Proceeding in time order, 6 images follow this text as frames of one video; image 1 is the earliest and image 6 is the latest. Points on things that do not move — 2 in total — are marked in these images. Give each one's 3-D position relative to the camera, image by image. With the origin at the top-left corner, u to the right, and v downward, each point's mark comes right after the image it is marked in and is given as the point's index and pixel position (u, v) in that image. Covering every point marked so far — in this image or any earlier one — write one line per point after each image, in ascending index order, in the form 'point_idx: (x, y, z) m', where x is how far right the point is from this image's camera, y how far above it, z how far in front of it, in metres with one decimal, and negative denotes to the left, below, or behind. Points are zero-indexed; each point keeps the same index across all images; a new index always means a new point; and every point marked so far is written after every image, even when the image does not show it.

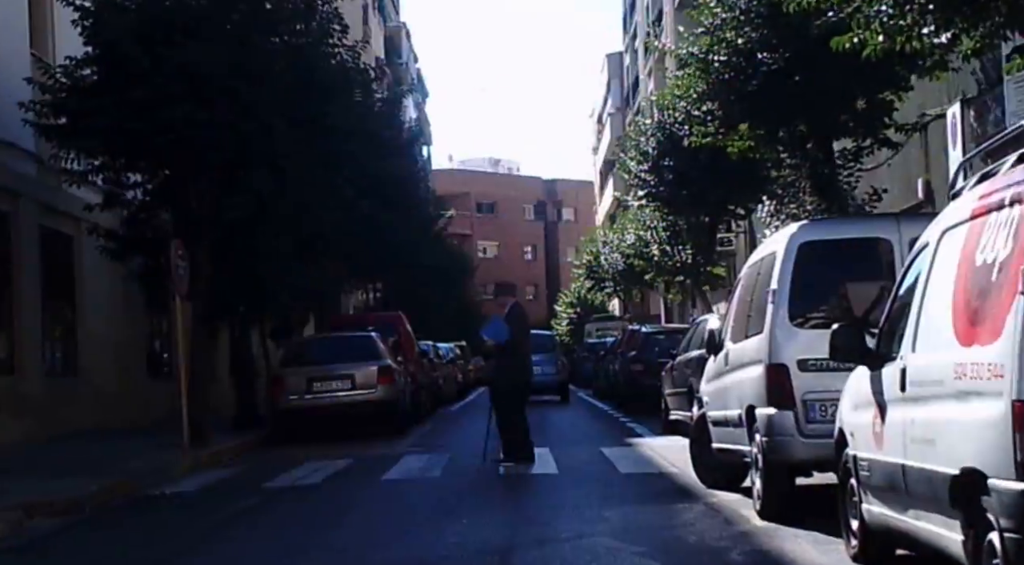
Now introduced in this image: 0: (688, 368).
0: (+2.3, -1.1, +18.3) m
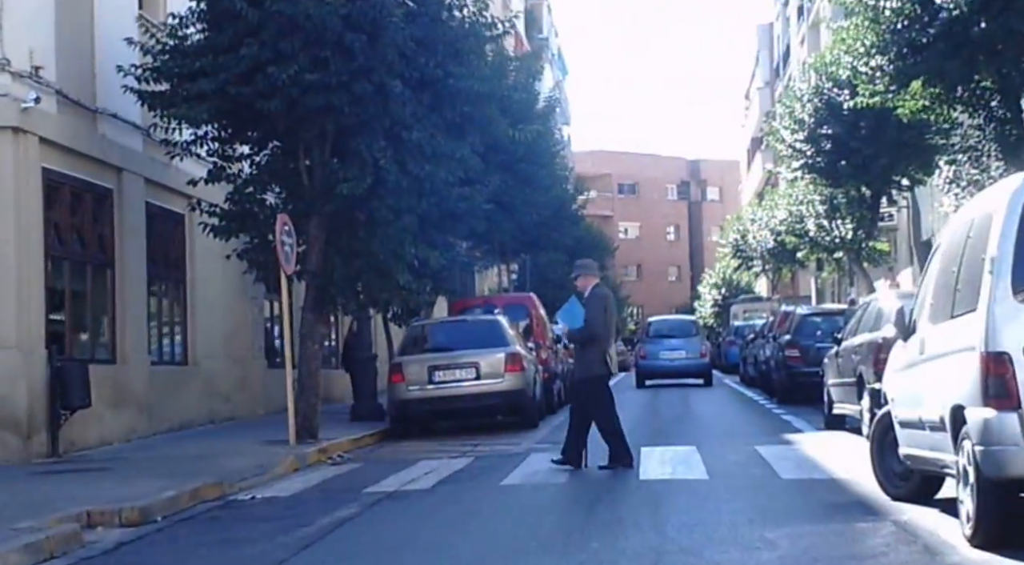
0: (+3.9, -0.8, +16.1) m
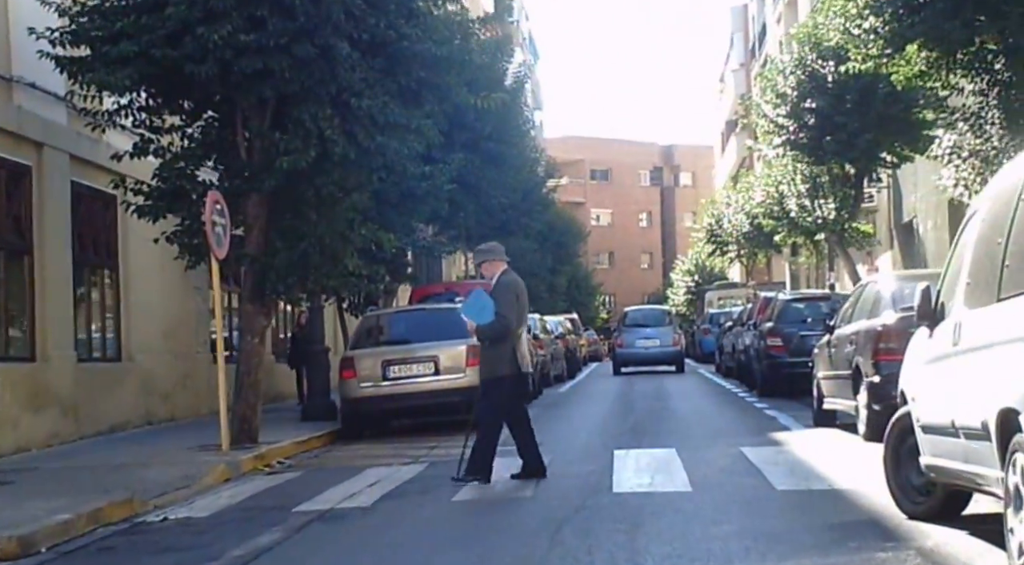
0: (+3.5, -0.6, +14.5) m
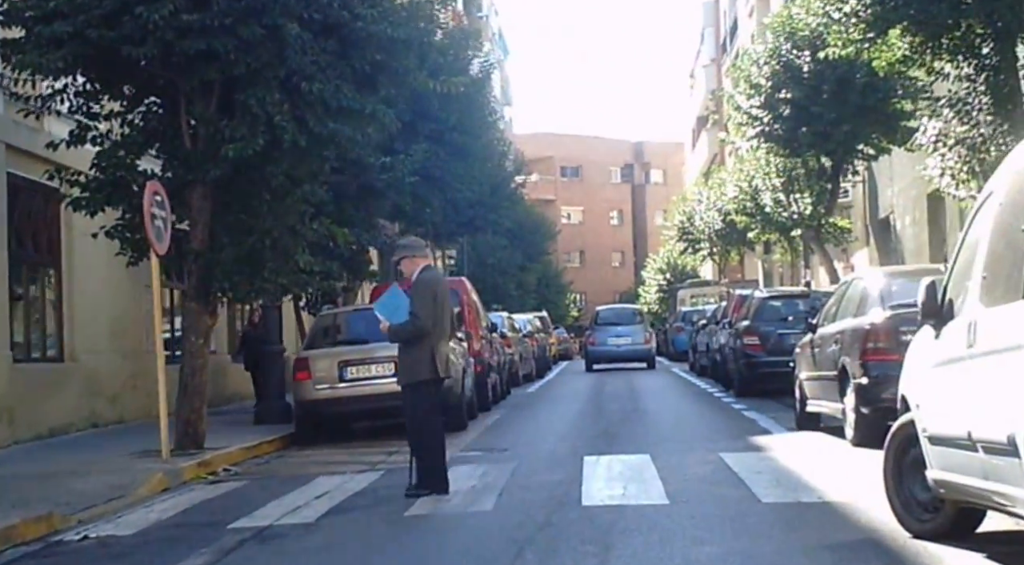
0: (+3.1, -0.6, +13.6) m
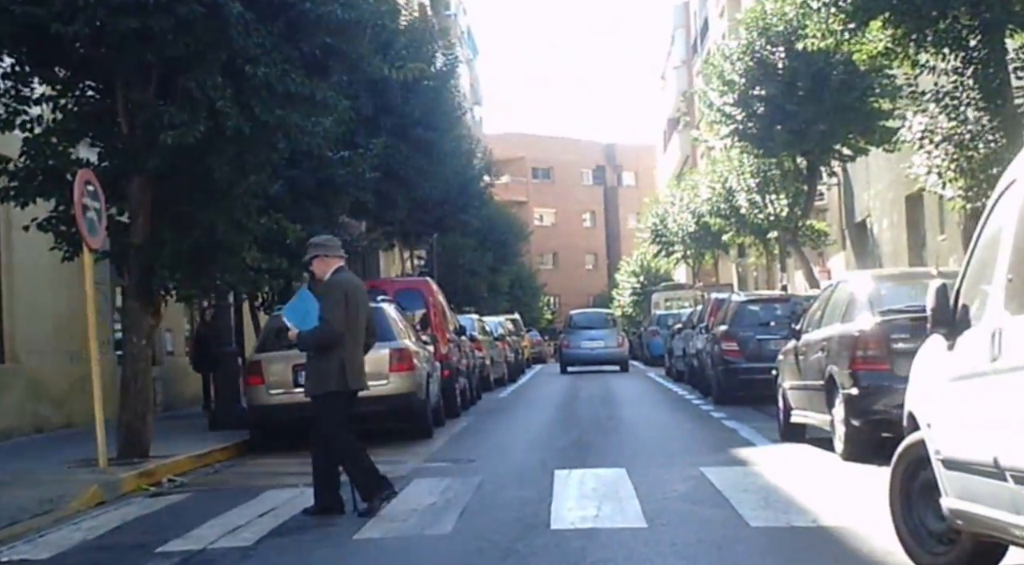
0: (+2.8, -0.6, +12.8) m
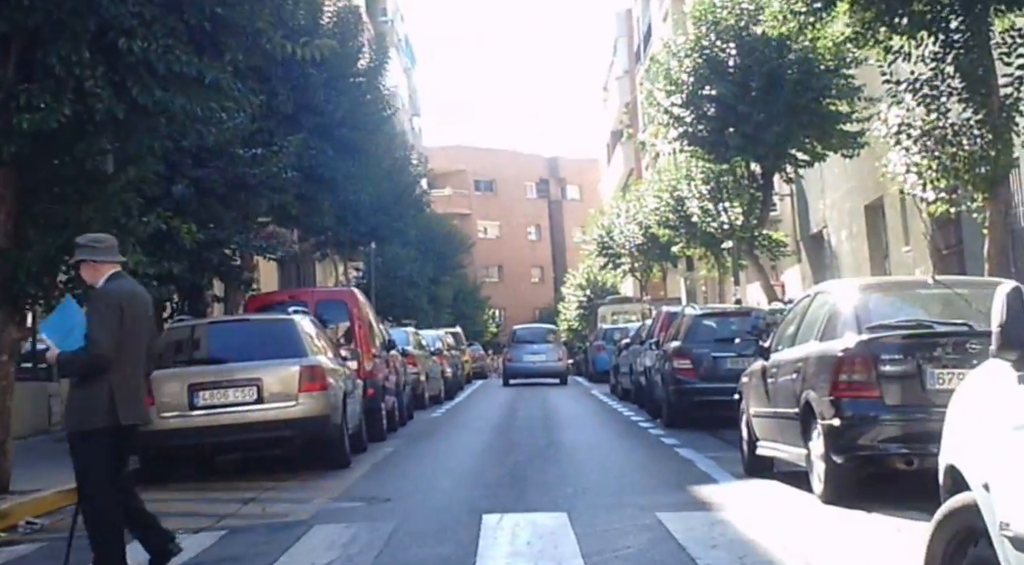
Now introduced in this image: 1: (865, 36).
0: (+2.2, -0.7, +10.9) m
1: (+3.8, +2.5, +14.5) m
